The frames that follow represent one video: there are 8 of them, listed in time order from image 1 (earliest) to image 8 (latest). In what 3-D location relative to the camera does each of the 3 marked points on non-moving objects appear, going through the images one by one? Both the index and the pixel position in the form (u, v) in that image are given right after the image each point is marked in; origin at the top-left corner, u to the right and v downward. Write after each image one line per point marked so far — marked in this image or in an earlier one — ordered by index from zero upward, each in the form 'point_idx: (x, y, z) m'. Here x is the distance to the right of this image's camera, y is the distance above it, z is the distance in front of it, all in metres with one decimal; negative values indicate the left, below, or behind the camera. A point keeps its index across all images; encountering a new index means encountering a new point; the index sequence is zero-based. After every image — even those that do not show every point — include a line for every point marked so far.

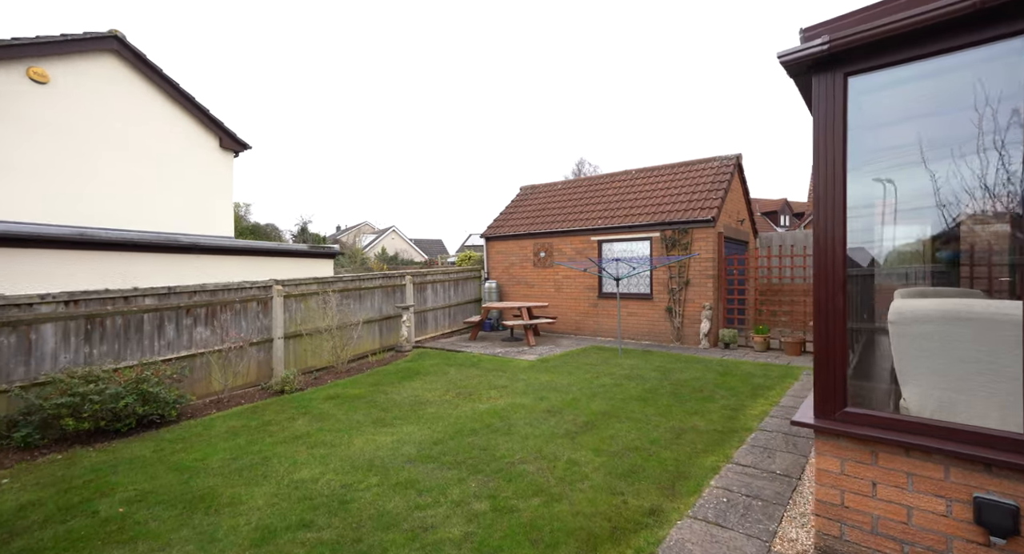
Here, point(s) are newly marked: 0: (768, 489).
0: (+2.0, -1.6, +3.6) m
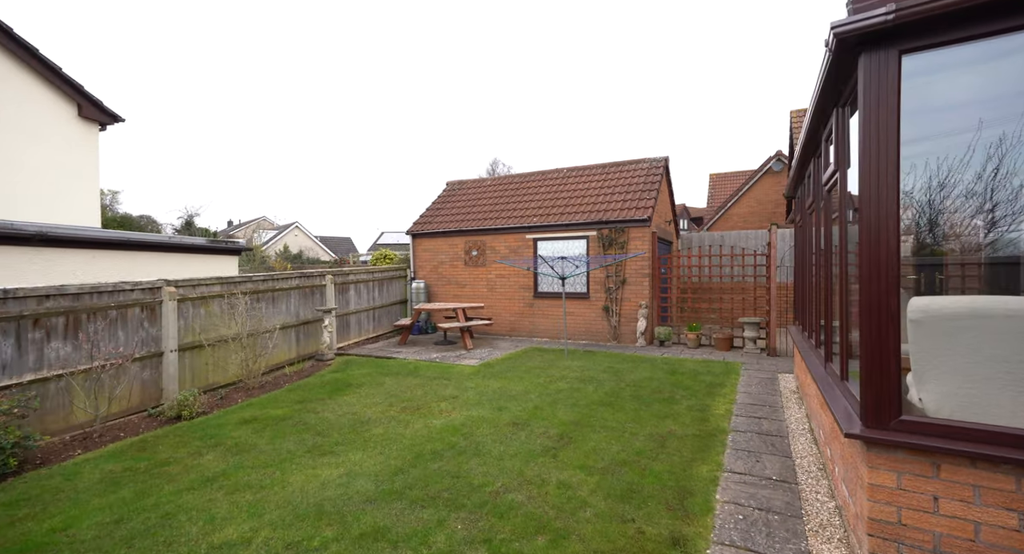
0: (+1.9, -1.6, +3.4) m
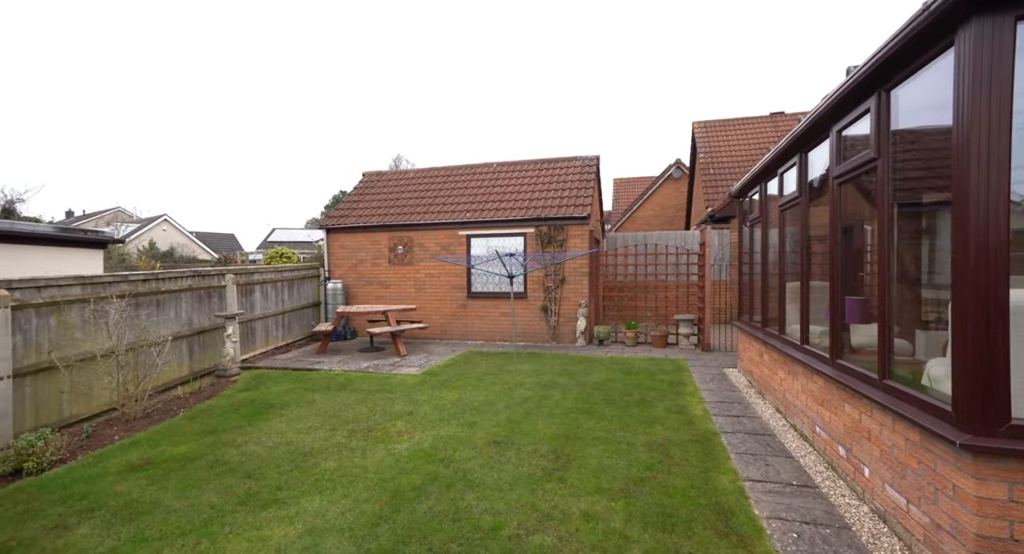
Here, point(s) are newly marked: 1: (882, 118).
0: (+2.1, -1.5, +3.2) m
1: (+2.4, +1.0, +3.1) m
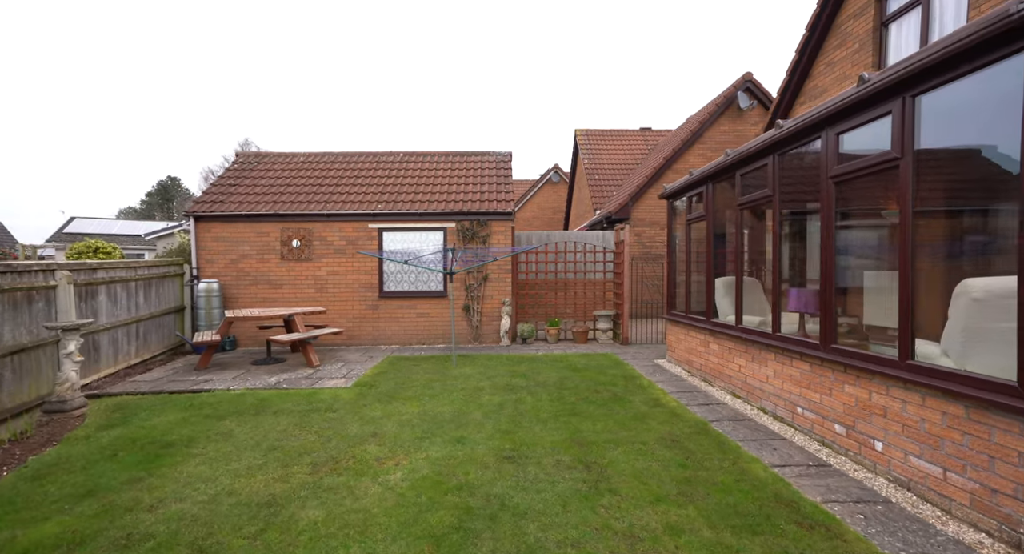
0: (+2.4, -1.5, +3.4) m
1: (+2.8, +1.1, +3.4) m
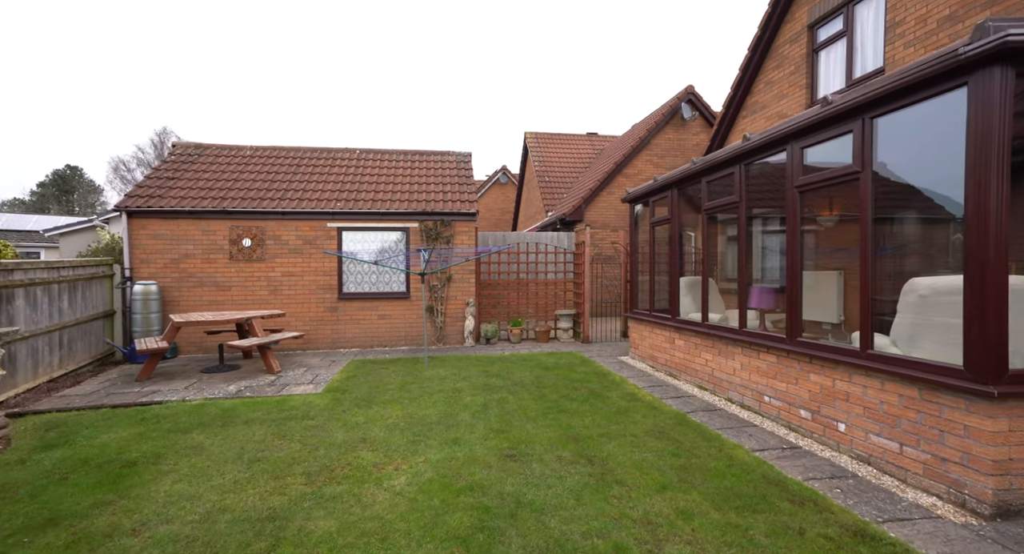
0: (+2.4, -1.5, +3.7) m
1: (+2.8, +1.1, +3.8) m
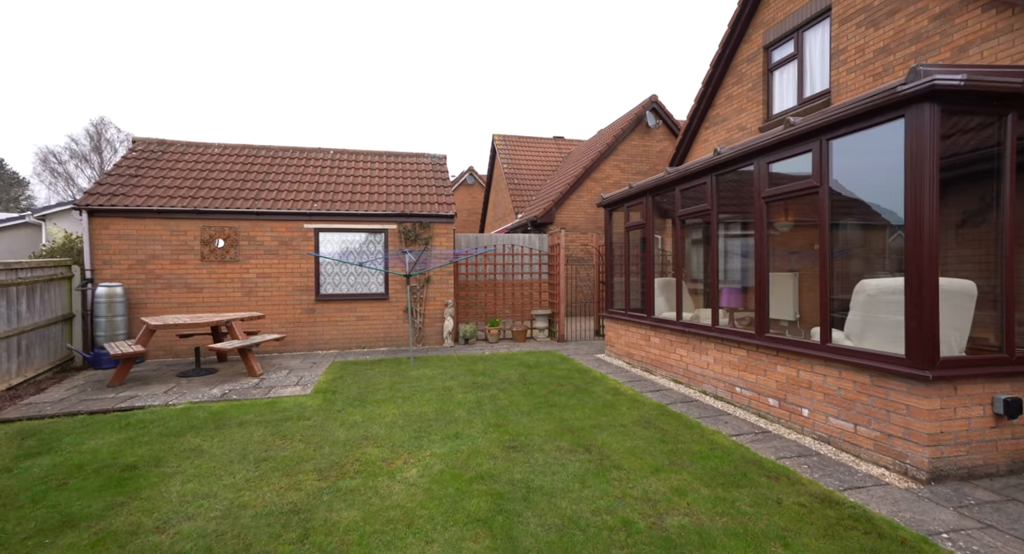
0: (+2.5, -1.5, +4.2) m
1: (+2.8, +1.1, +4.3) m
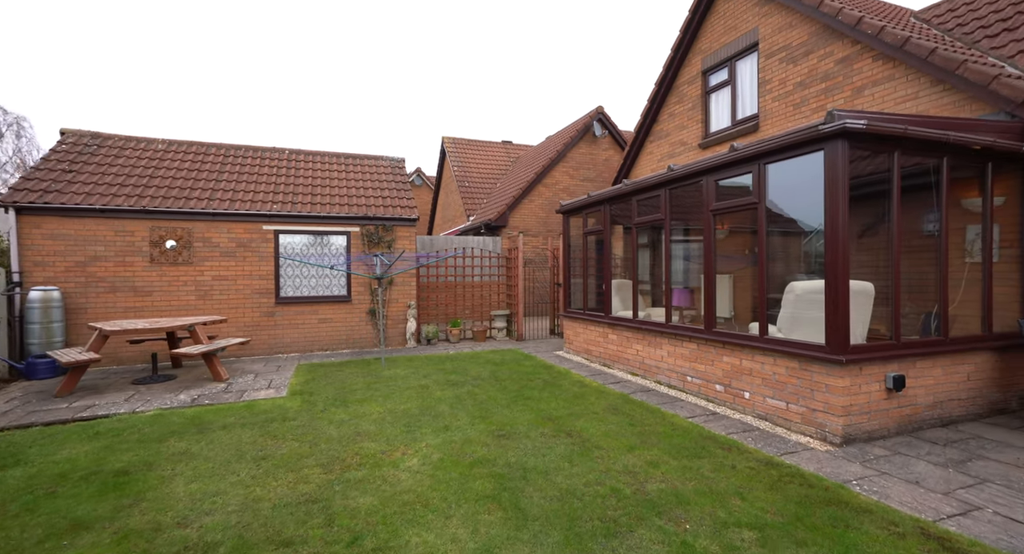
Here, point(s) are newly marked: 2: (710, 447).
0: (+2.3, -1.5, +4.9) m
1: (+2.6, +1.0, +5.1) m
2: (+1.7, -1.5, +4.2) m
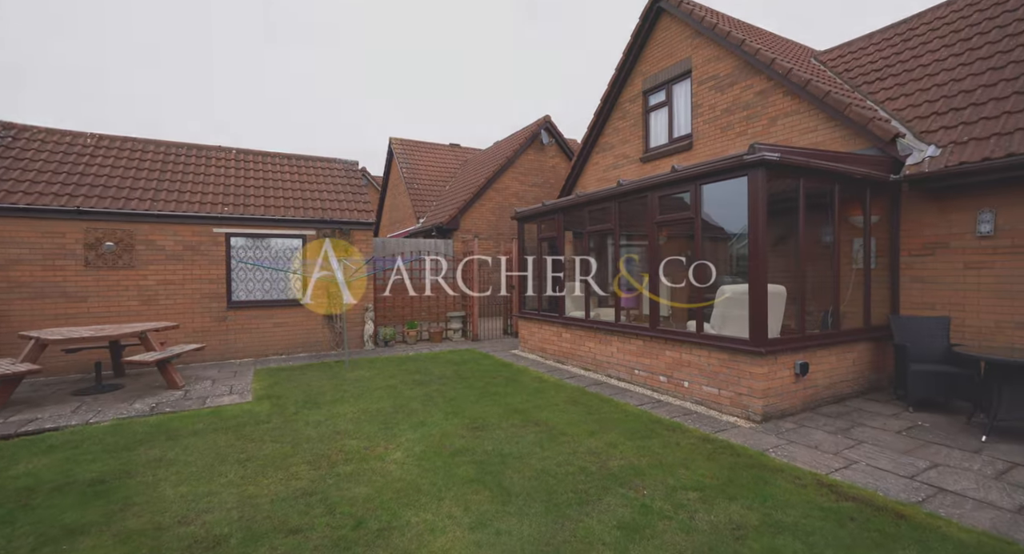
0: (+2.0, -1.6, +5.7) m
1: (+2.3, +1.0, +5.9) m
2: (+1.5, -1.6, +4.9) m
